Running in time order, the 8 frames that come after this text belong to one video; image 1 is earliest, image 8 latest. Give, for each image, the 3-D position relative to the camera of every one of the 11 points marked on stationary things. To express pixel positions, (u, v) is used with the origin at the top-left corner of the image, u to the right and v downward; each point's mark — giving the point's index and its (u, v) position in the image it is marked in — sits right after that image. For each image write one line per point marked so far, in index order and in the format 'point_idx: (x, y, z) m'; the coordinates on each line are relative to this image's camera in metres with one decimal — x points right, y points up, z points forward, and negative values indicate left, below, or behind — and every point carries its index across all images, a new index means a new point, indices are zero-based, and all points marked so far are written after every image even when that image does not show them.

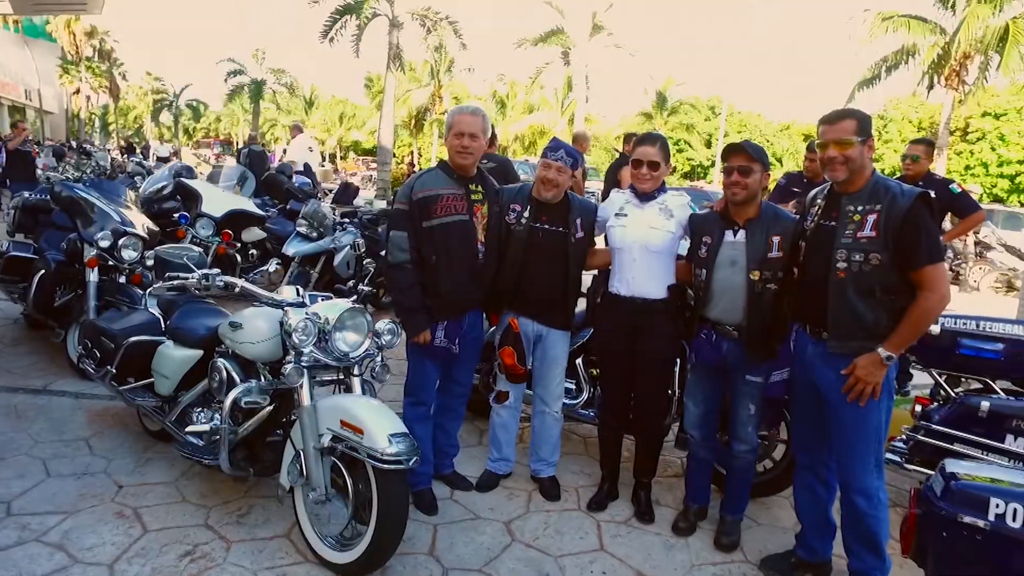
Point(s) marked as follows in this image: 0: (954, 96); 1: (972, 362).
0: (+12.2, +5.3, +19.0) m
1: (+2.3, -0.4, +3.5) m
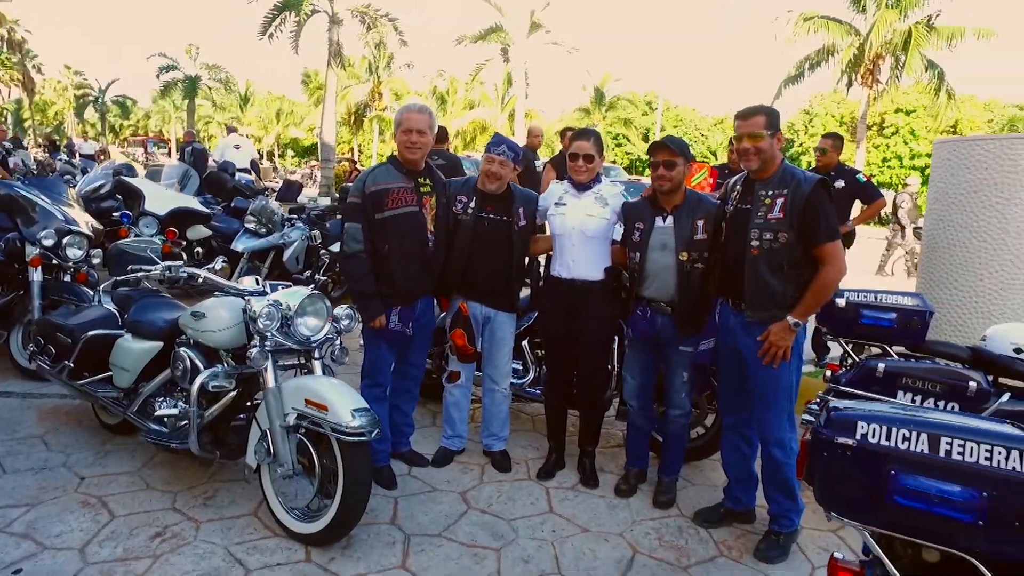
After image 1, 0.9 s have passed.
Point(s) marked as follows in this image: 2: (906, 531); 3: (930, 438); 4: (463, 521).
0: (+10.5, +5.7, +20.1) m
1: (+2.0, -0.2, +3.9) m
2: (+0.9, -0.6, +1.6) m
3: (+1.0, -0.4, +1.6) m
4: (-0.2, -1.1, +3.3) m
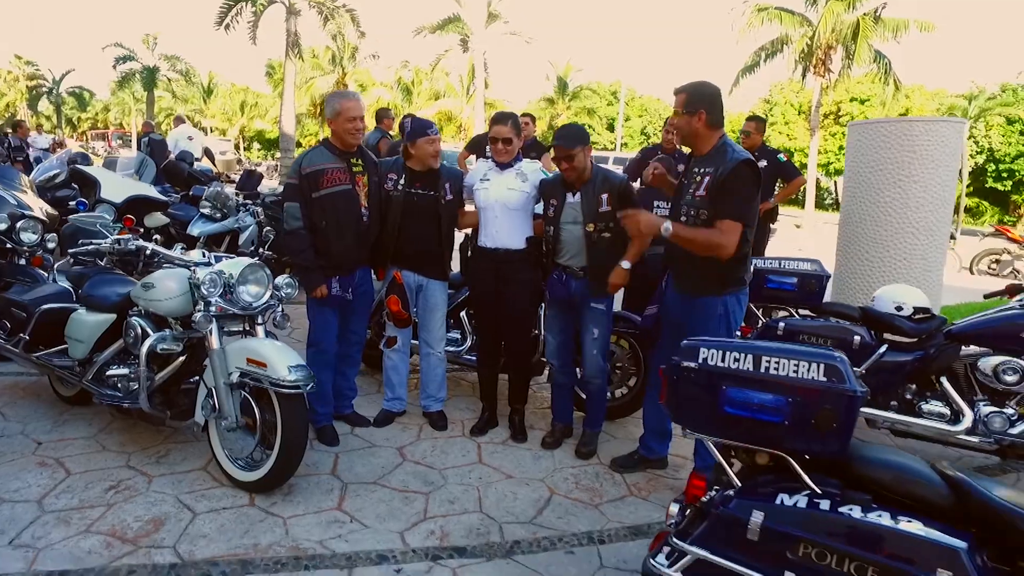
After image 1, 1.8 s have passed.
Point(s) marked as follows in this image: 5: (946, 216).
0: (+9.4, +6.2, +20.8) m
1: (+1.6, 0.0, +4.3) m
2: (+0.6, -0.4, +2.0) m
3: (+0.7, -0.2, +2.0) m
4: (-0.6, -1.0, +3.6) m
5: (+3.3, +0.5, +5.2) m
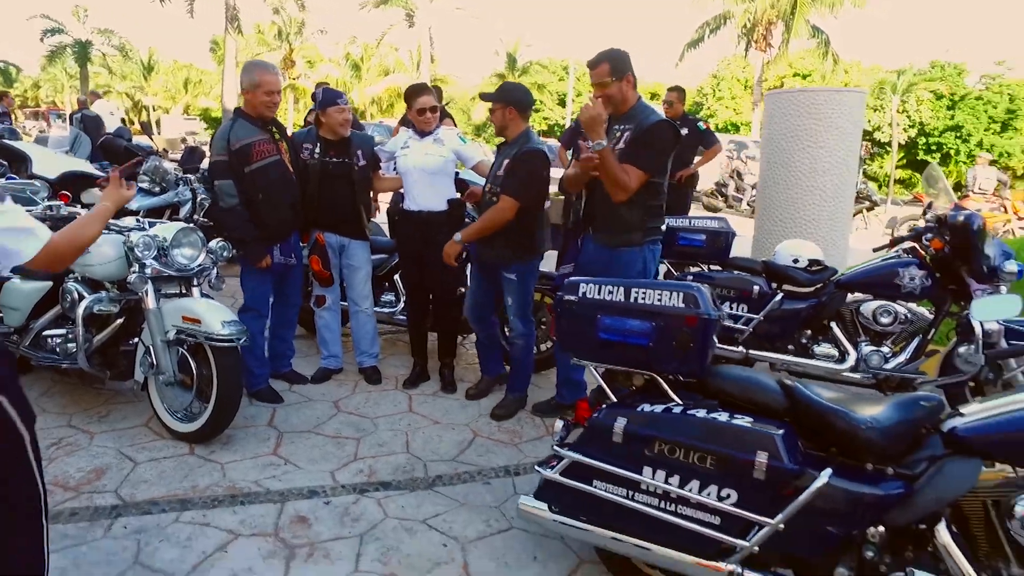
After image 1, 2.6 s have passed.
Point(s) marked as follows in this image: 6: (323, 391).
0: (+7.8, +7.2, +21.3) m
1: (+1.2, +0.3, +4.7) m
2: (+0.3, -0.2, +2.3) m
3: (+0.4, 0.0, +2.3) m
4: (-1.0, -0.7, +3.8) m
5: (+2.8, +0.9, +5.6) m
6: (-1.2, -0.6, +4.2) m
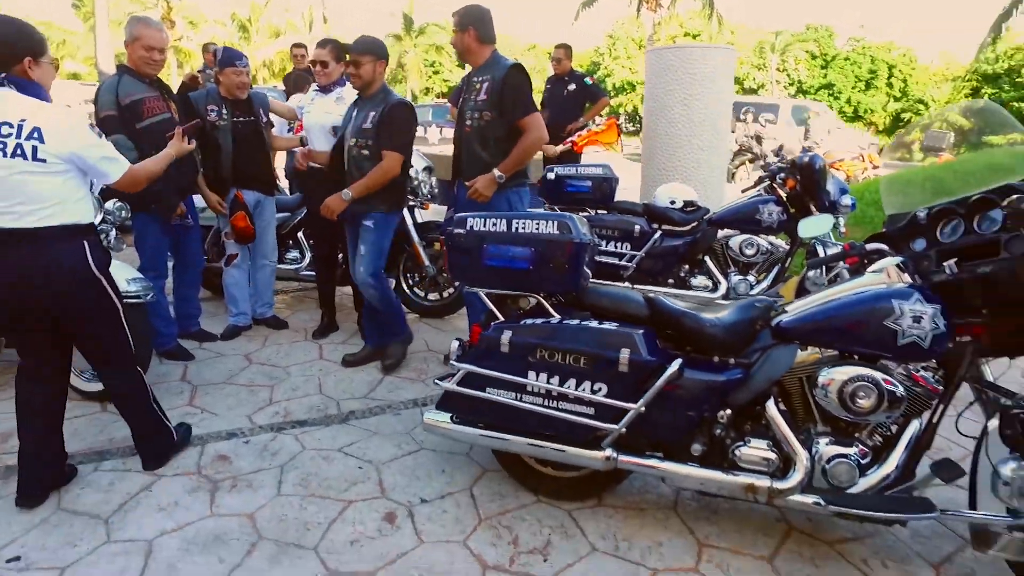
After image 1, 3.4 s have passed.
0: (+4.5, +8.7, +22.0) m
1: (+0.4, +0.7, +5.0) m
2: (-0.1, 0.0, +2.6) m
3: (0.0, +0.2, +2.5) m
4: (-1.6, -0.5, +4.0) m
5: (+1.9, +1.4, +6.1) m
6: (-1.8, -0.4, +4.3) m
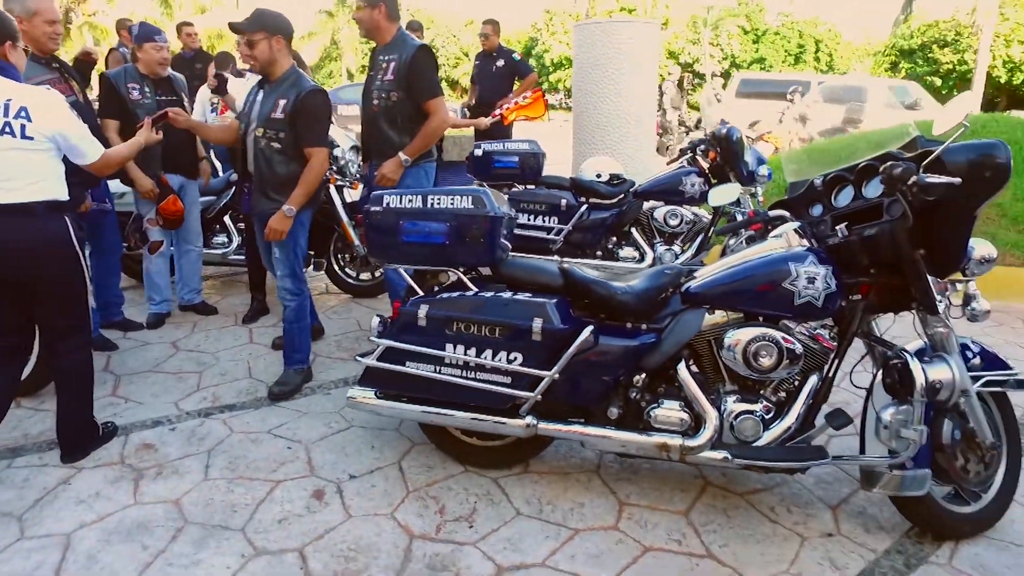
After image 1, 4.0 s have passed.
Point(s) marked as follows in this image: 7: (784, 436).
0: (+2.4, +9.5, +22.0) m
1: (-0.1, +0.9, +5.1) m
2: (-0.4, +0.1, +2.6) m
3: (-0.3, +0.3, +2.6) m
4: (-1.9, -0.4, +3.9) m
5: (+1.2, +1.7, +6.2) m
6: (-2.2, -0.3, +4.2) m
7: (+1.0, -0.5, +2.4) m
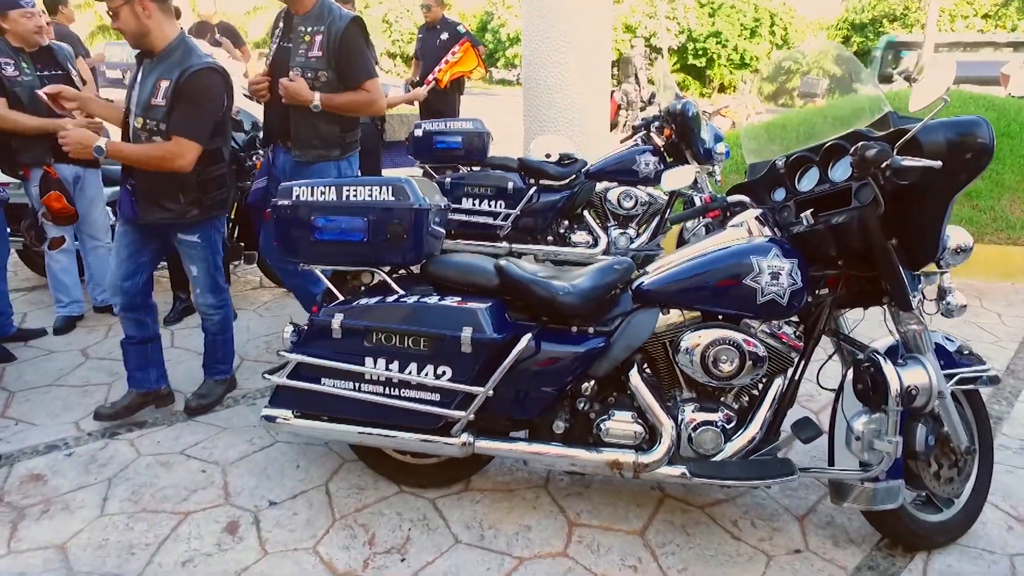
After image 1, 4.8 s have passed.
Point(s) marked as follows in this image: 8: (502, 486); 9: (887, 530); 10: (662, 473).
0: (+0.9, +10.2, +21.5) m
1: (-0.5, +0.9, +4.7) m
2: (-0.6, +0.1, +2.3) m
3: (-0.6, +0.3, +2.2) m
4: (-2.2, -0.4, +3.5) m
5: (+0.8, +1.8, +5.9) m
6: (-2.5, -0.3, +3.8) m
7: (+0.8, -0.5, +2.2) m
8: (0.0, -0.7, +2.6) m
9: (+1.2, -0.8, +2.2) m
10: (+0.5, -0.6, +2.2) m
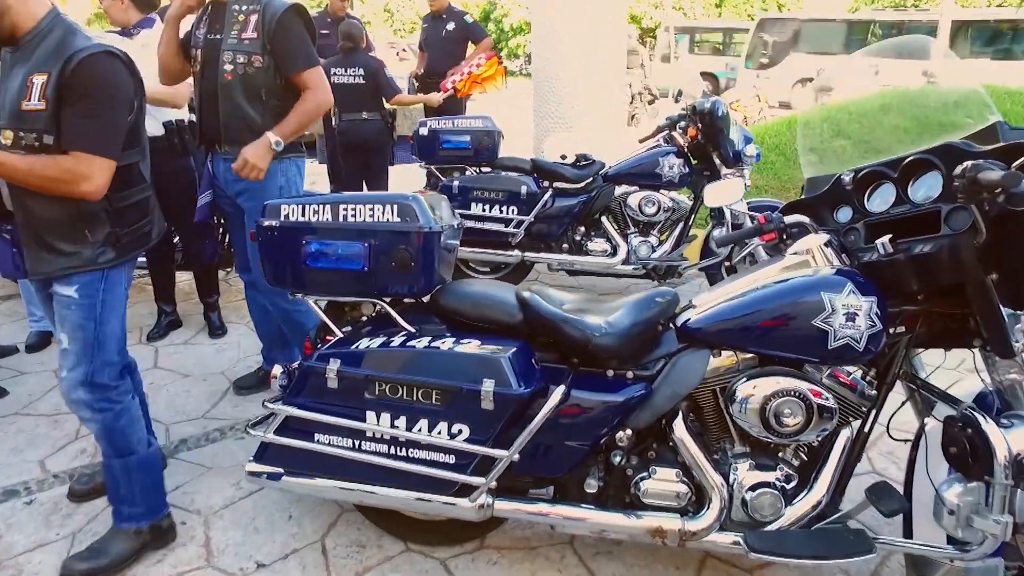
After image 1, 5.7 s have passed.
0: (+1.1, +10.3, +21.1) m
1: (-0.4, +0.9, +4.4) m
2: (-0.5, 0.0, +1.9) m
3: (-0.5, +0.2, +1.9) m
4: (-2.2, -0.5, +3.2) m
5: (+0.9, +1.8, +5.6) m
6: (-2.4, -0.4, +3.5) m
7: (+0.8, -0.6, +1.9) m
8: (0.0, -0.8, +2.3) m
9: (+1.3, -0.9, +1.9) m
10: (+0.6, -0.7, +1.9) m
